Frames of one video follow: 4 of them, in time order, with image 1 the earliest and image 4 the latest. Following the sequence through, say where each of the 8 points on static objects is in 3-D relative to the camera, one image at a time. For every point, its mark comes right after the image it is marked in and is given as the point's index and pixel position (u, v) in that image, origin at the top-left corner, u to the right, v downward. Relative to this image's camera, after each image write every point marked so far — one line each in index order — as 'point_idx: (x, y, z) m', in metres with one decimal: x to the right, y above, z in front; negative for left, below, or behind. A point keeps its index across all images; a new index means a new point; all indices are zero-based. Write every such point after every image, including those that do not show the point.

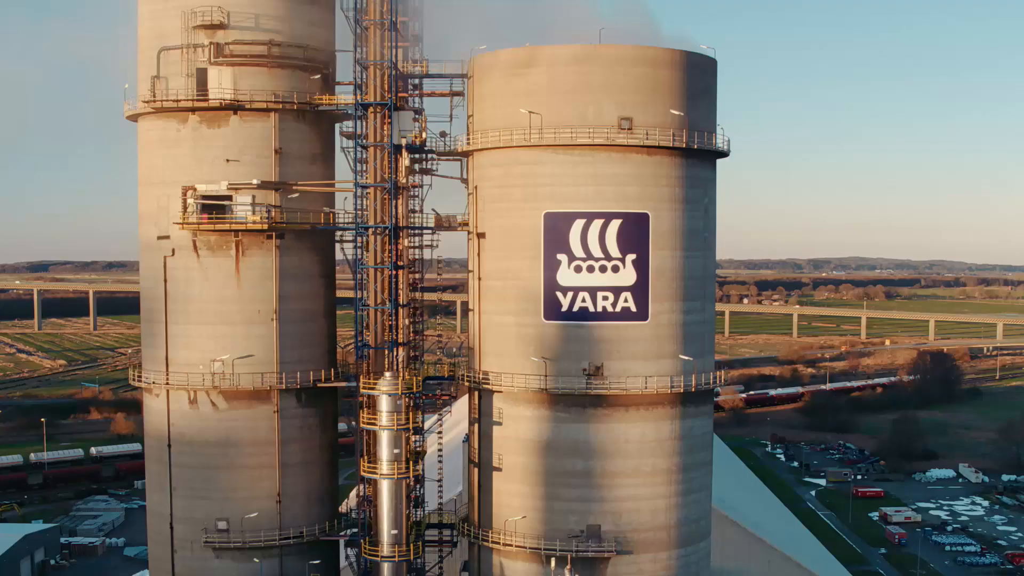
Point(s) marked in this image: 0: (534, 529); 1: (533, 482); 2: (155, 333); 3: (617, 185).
0: (+0.4, -4.7, +19.2) m
1: (+0.4, -3.8, +19.1) m
2: (-6.7, -0.8, +18.6) m
3: (+2.0, +2.0, +18.7) m
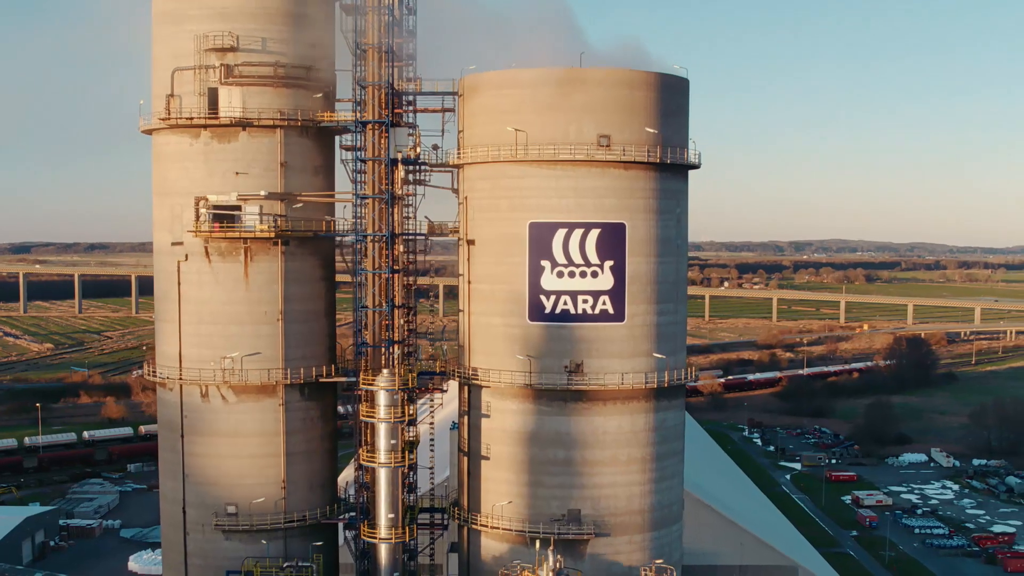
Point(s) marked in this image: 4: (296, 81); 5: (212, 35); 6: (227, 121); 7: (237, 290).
0: (+0.1, -4.7, +20.8) m
1: (+0.1, -3.8, +20.8) m
2: (-6.9, -0.9, +20.0) m
3: (+1.7, +1.9, +20.2) m
4: (-4.3, +4.1, +19.7) m
5: (-5.9, +4.9, +19.5) m
6: (-5.6, +3.2, +19.4) m
7: (-5.4, 0.0, +19.5) m
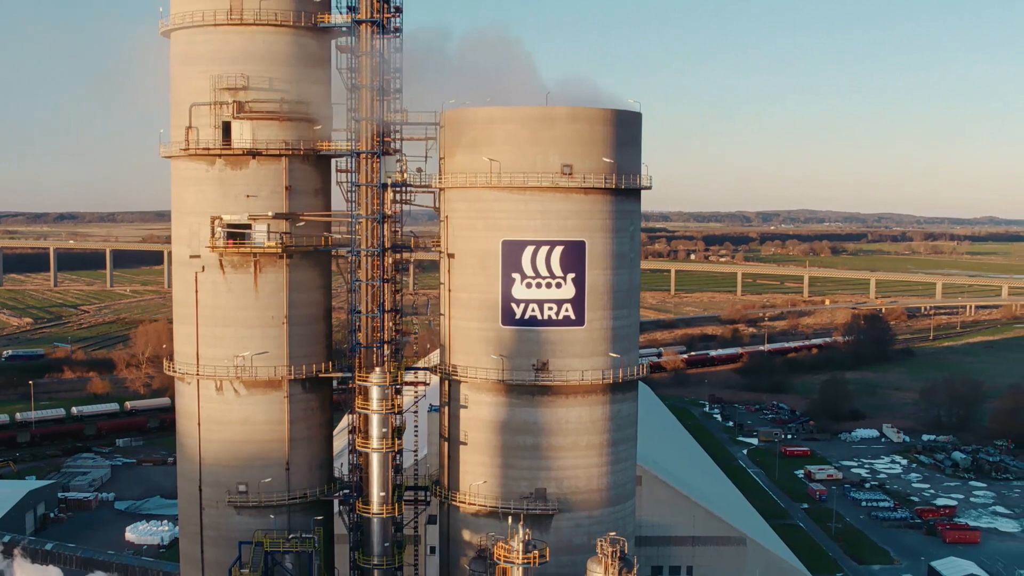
0: (-0.5, -4.9, +24.0) m
1: (-0.5, -4.0, +23.9) m
2: (-7.5, -1.0, +22.9) m
3: (+1.1, +1.6, +23.3) m
4: (-4.8, +3.9, +22.5) m
5: (-6.4, +4.8, +22.1) m
6: (-6.1, +3.1, +22.1) m
7: (-6.0, -0.2, +22.4) m
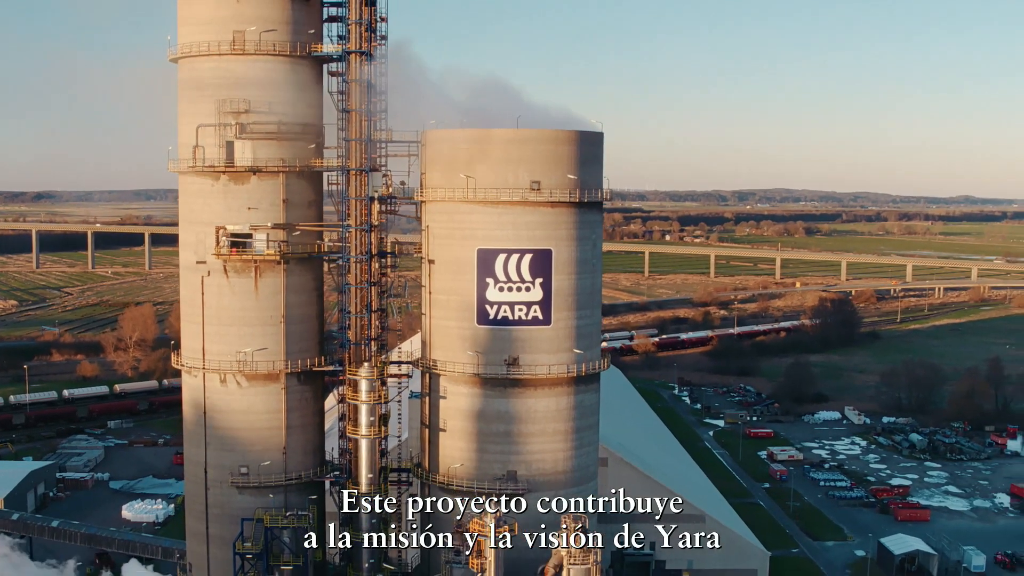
0: (-1.2, -5.0, +26.7) m
1: (-1.2, -4.1, +26.7) m
2: (-8.2, -1.1, +25.4) m
3: (+0.5, +1.5, +25.9) m
4: (-5.5, +3.9, +25.0) m
5: (-7.0, +4.7, +24.6) m
6: (-6.7, +3.0, +24.6) m
7: (-6.6, -0.3, +24.9) m
